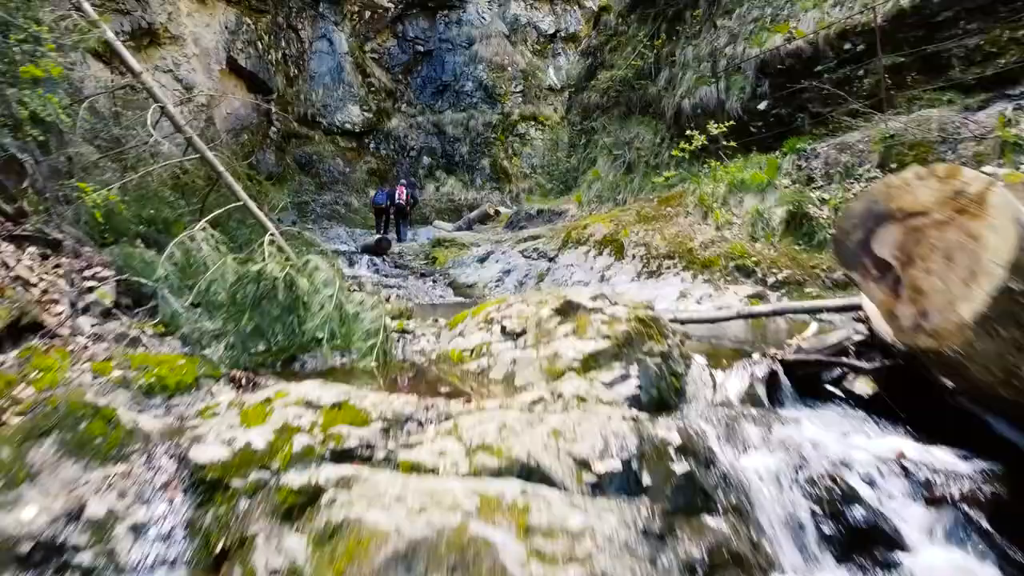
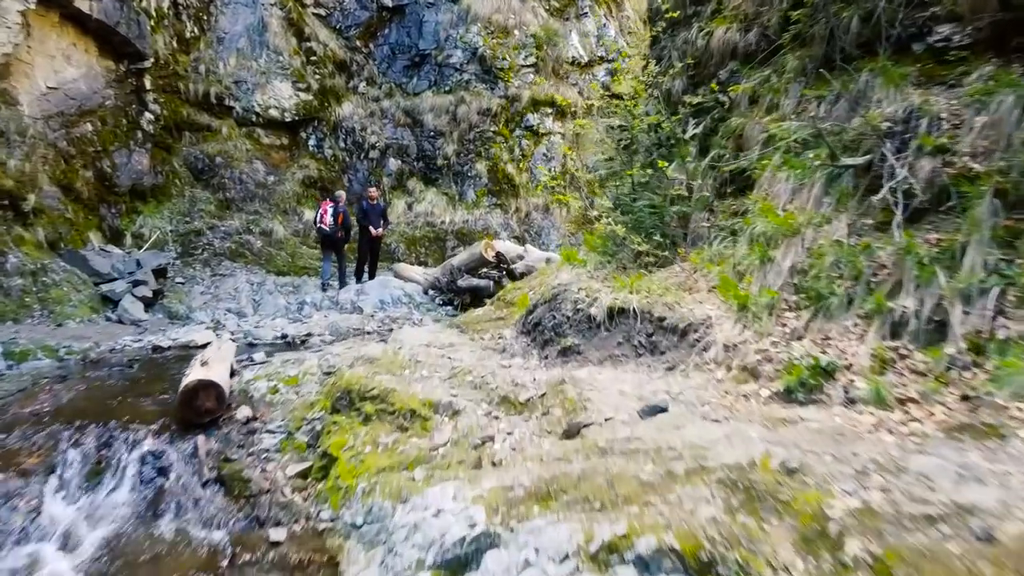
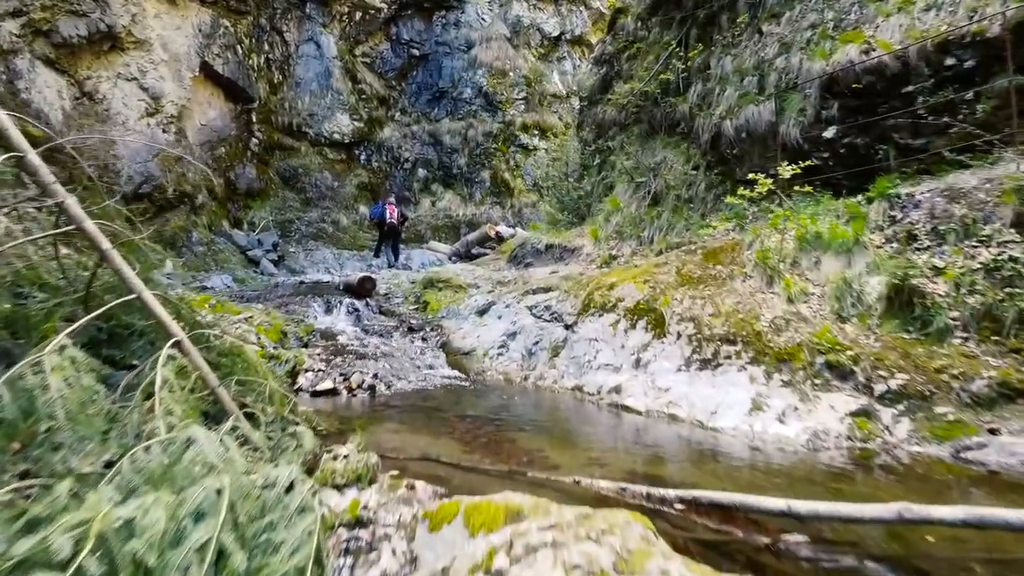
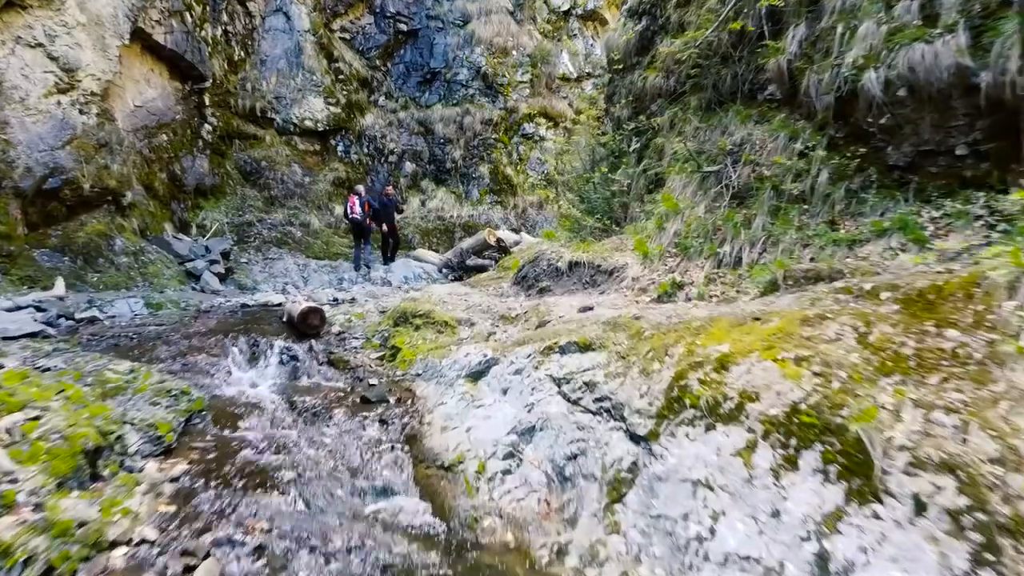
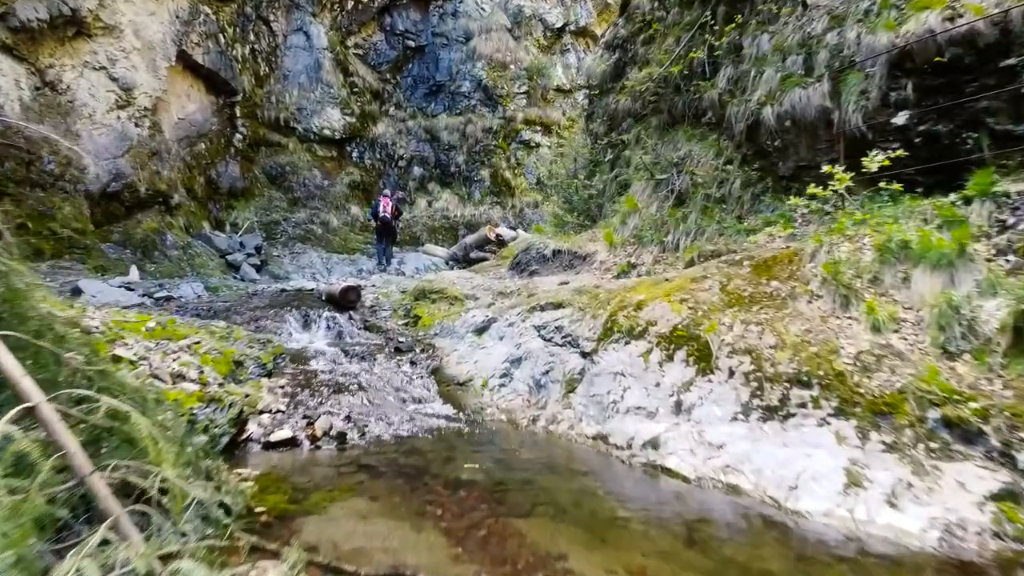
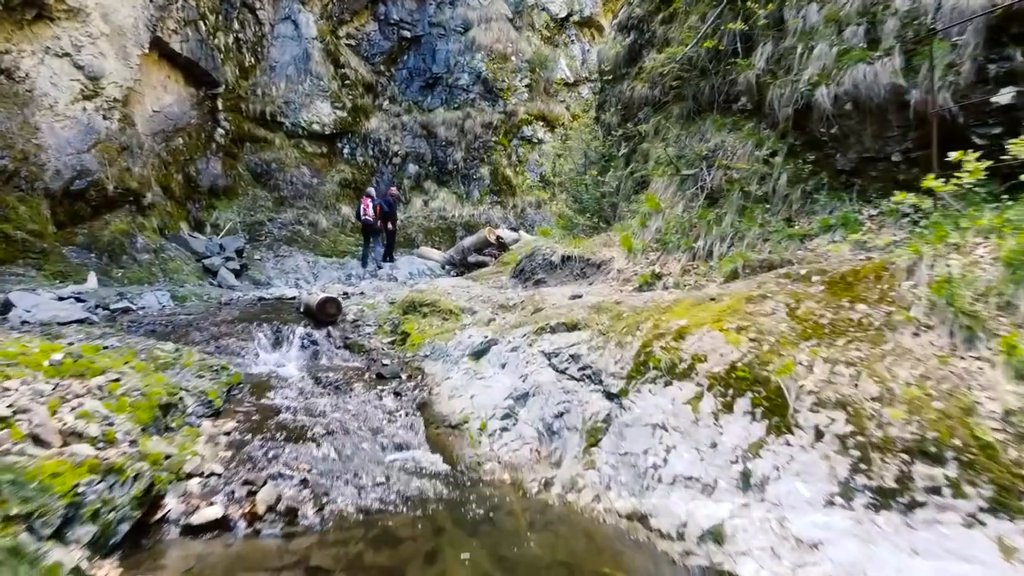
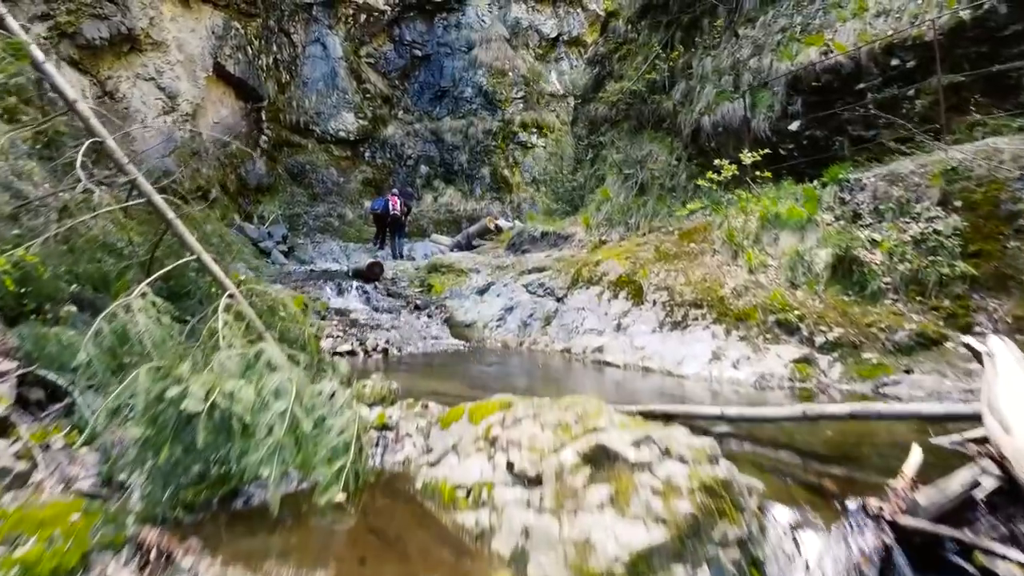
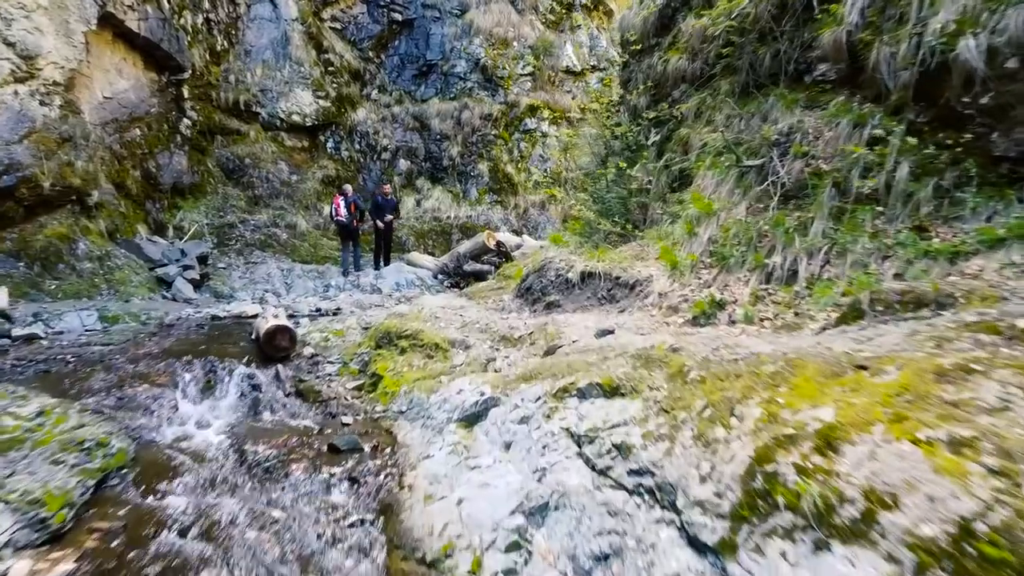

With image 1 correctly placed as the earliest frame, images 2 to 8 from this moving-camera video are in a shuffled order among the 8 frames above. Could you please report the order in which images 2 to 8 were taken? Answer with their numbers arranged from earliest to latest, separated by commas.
7, 3, 5, 6, 4, 8, 2
